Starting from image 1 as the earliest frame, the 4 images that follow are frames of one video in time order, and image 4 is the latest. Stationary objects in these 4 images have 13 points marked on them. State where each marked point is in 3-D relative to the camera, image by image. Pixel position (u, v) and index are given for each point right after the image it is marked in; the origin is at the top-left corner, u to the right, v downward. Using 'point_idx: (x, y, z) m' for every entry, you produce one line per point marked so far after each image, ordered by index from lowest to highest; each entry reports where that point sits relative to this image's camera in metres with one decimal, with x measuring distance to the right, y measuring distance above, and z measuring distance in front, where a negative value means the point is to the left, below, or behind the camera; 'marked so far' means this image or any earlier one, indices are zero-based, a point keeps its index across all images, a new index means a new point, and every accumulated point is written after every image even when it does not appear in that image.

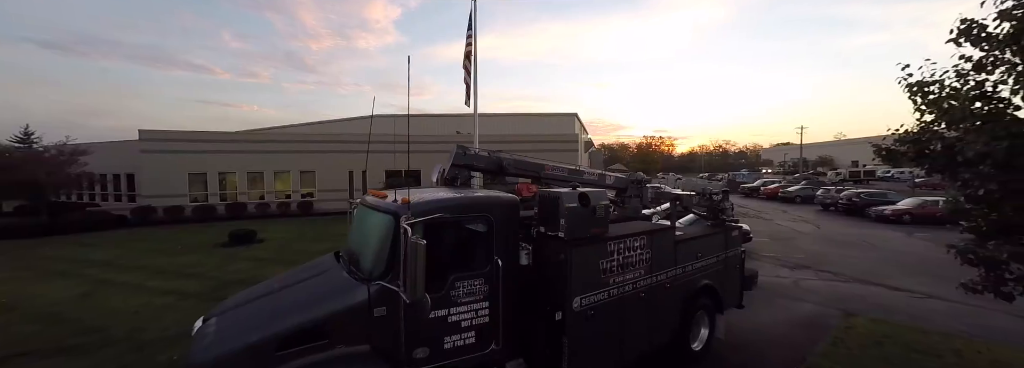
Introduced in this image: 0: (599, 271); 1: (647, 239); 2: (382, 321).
0: (+0.9, -0.8, +3.4) m
1: (+1.5, -0.6, +3.9) m
2: (-1.0, -1.0, +2.6) m
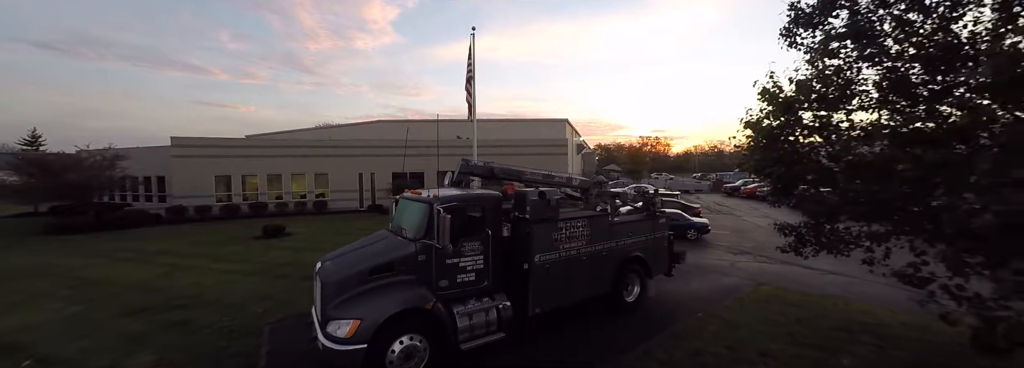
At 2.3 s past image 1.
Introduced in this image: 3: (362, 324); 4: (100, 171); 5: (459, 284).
0: (+0.6, -0.9, +5.5) m
1: (+1.3, -0.6, +6.0) m
2: (-1.2, -1.0, +4.6) m
3: (-1.8, -1.6, +4.1) m
4: (-22.2, +0.7, +18.8) m
5: (-0.8, -1.4, +4.9) m
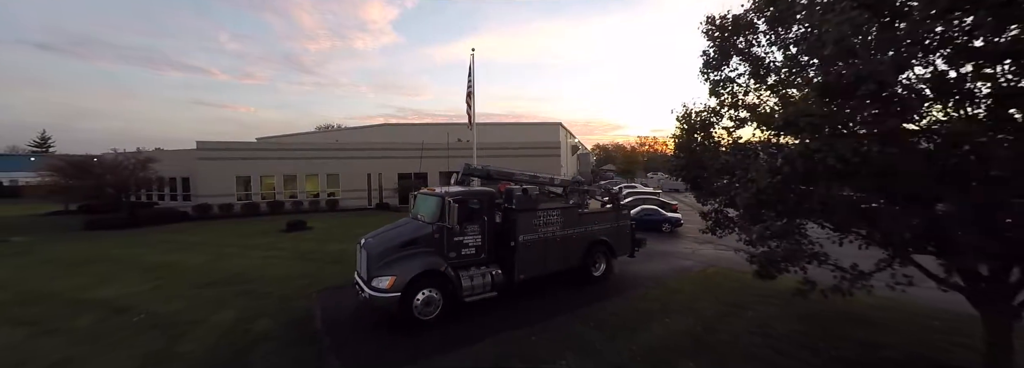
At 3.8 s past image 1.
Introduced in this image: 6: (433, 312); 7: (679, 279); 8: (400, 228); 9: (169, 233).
0: (+0.4, -0.8, +7.3) m
1: (+1.1, -0.6, +7.8) m
2: (-1.4, -1.0, +6.5) m
3: (-2.0, -1.6, +5.9) m
4: (-22.4, +0.7, +20.6) m
5: (-0.9, -1.4, +6.7) m
6: (-1.4, -2.3, +6.3) m
7: (+4.4, -2.5, +9.2) m
8: (-2.1, -0.8, +6.6) m
9: (-15.8, -2.3, +16.0) m
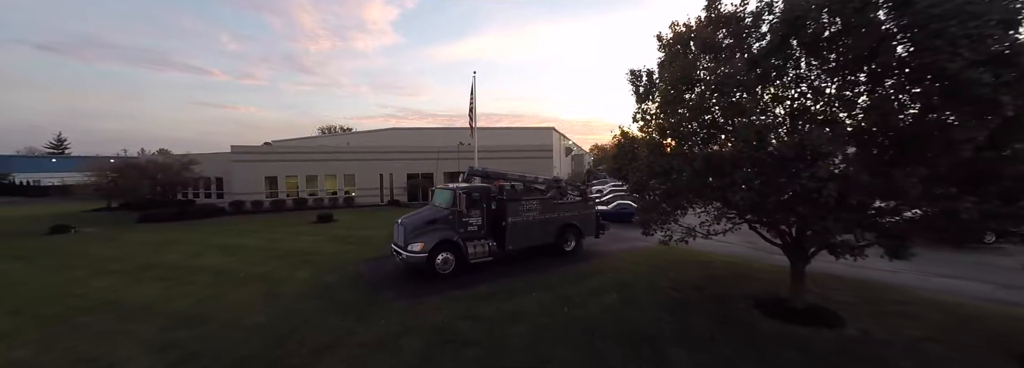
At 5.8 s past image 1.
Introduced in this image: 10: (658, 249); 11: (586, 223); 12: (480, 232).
0: (+0.2, -0.8, +10.2) m
1: (+0.8, -0.5, +10.7) m
2: (-1.6, -1.0, +9.4) m
3: (-2.2, -1.5, +8.8) m
4: (-22.6, +0.7, +23.6) m
5: (-1.2, -1.3, +9.6) m
6: (-1.7, -2.2, +9.2) m
7: (+4.1, -2.4, +12.1) m
8: (-2.4, -0.8, +9.6) m
9: (-16.1, -2.2, +19.0) m
10: (+5.2, -2.4, +12.7) m
11: (+2.5, -1.4, +12.0) m
12: (-0.9, -1.4, +9.9) m
